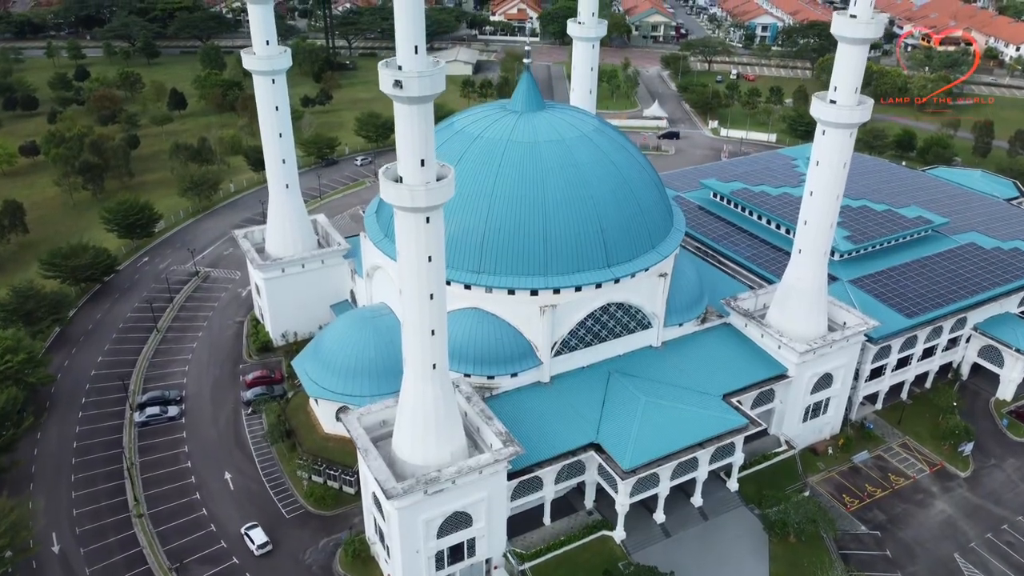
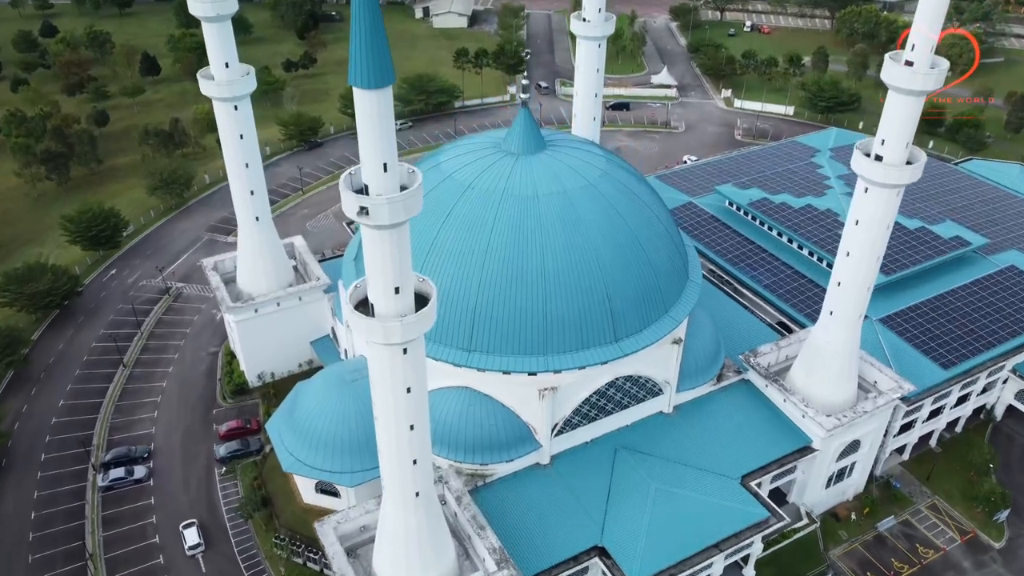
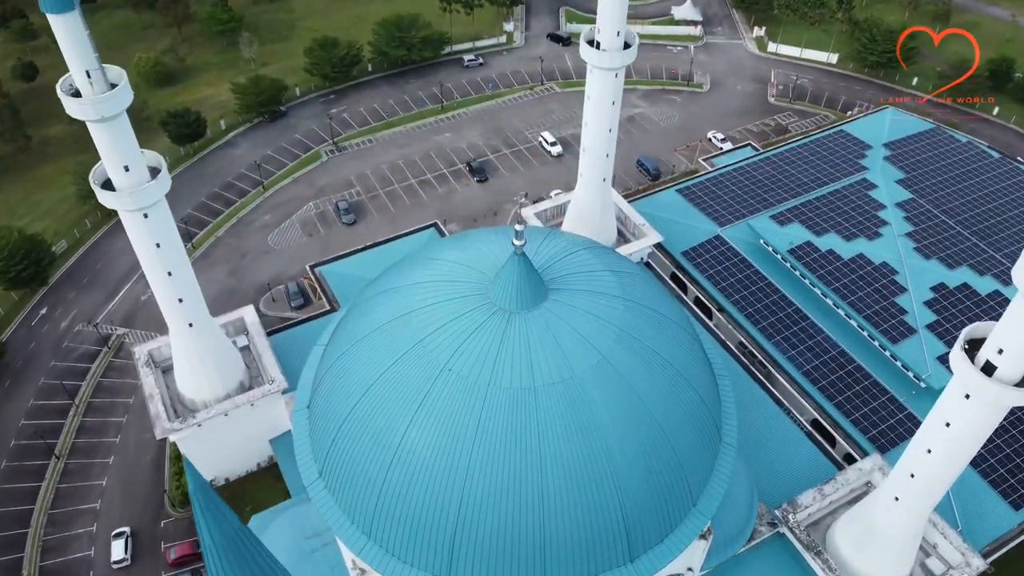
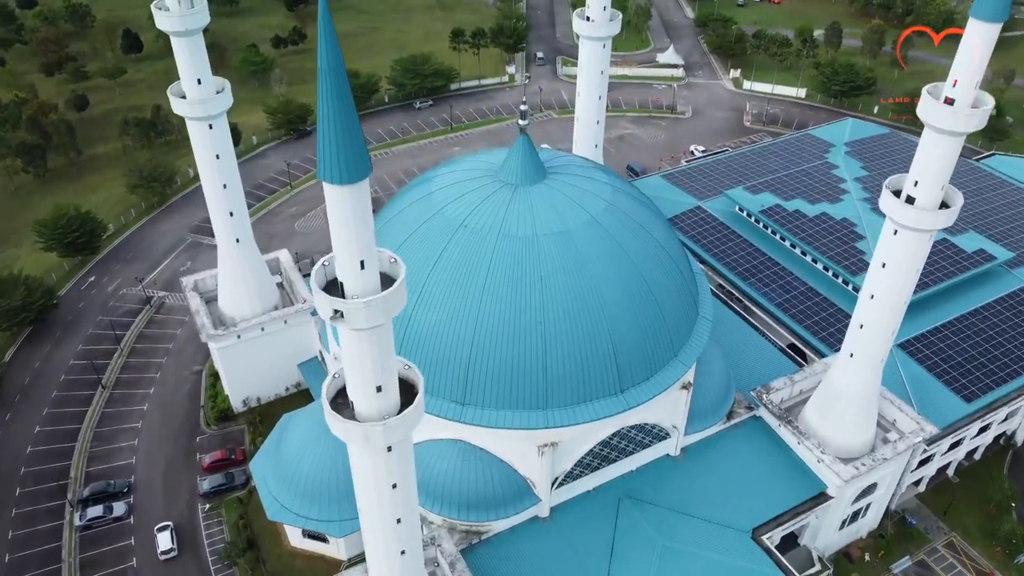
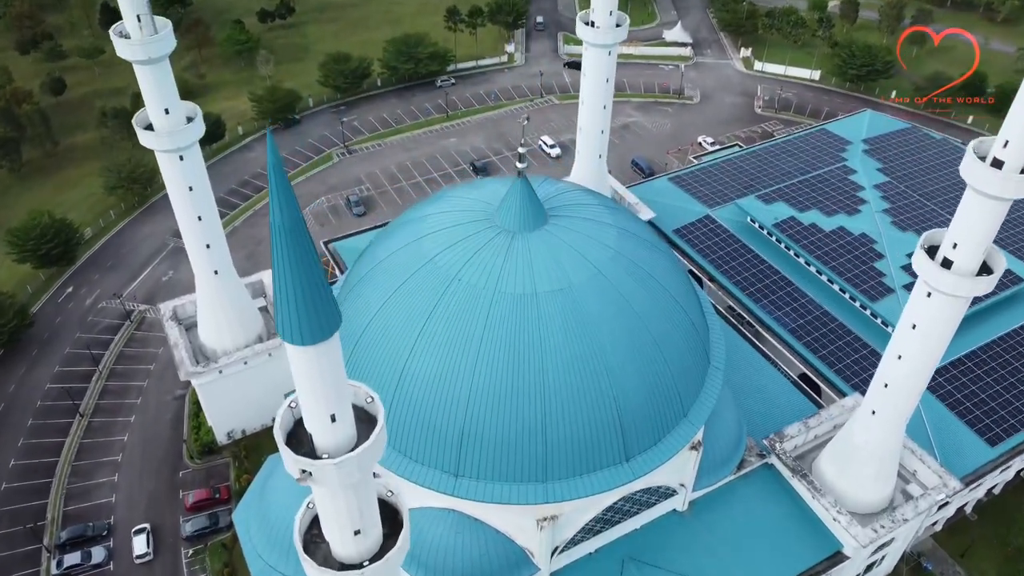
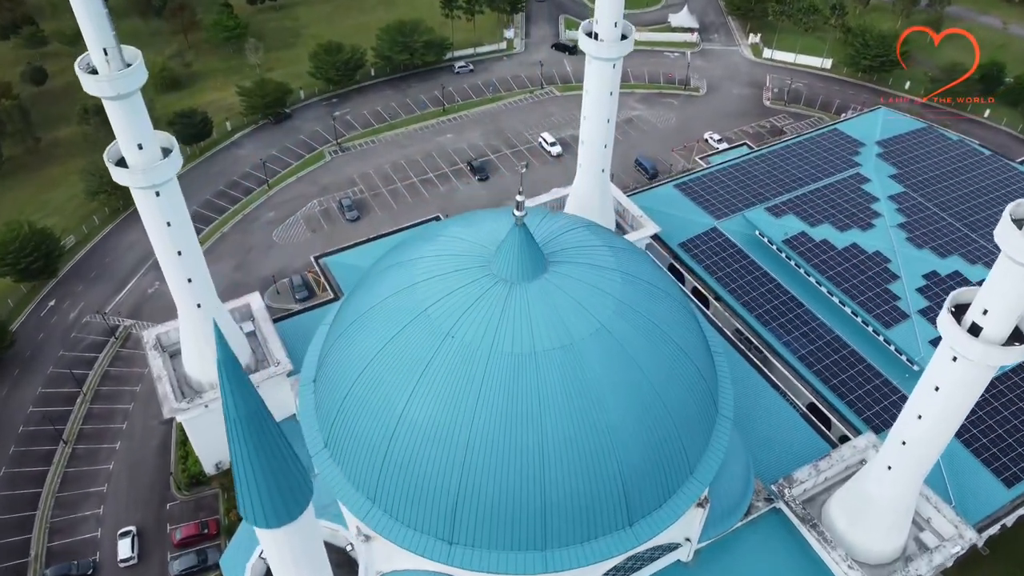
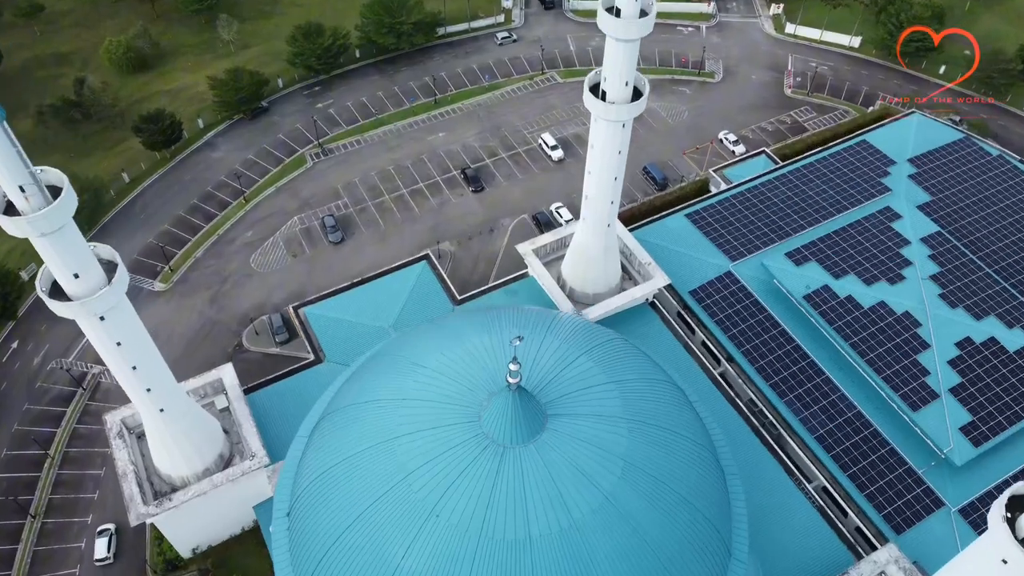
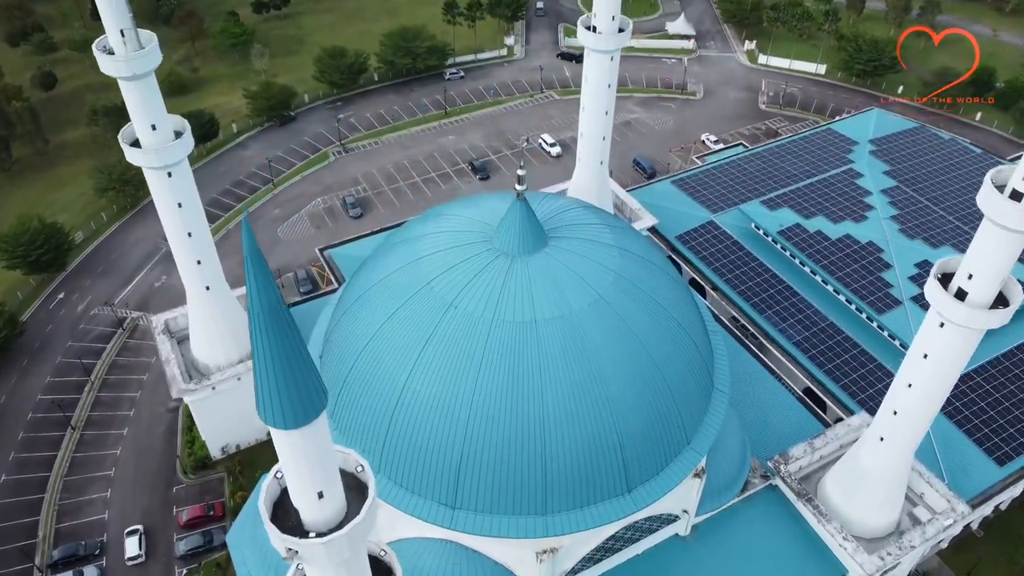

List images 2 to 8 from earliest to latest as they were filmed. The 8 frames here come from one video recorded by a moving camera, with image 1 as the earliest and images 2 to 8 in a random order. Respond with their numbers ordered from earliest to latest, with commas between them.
2, 4, 5, 8, 6, 3, 7
